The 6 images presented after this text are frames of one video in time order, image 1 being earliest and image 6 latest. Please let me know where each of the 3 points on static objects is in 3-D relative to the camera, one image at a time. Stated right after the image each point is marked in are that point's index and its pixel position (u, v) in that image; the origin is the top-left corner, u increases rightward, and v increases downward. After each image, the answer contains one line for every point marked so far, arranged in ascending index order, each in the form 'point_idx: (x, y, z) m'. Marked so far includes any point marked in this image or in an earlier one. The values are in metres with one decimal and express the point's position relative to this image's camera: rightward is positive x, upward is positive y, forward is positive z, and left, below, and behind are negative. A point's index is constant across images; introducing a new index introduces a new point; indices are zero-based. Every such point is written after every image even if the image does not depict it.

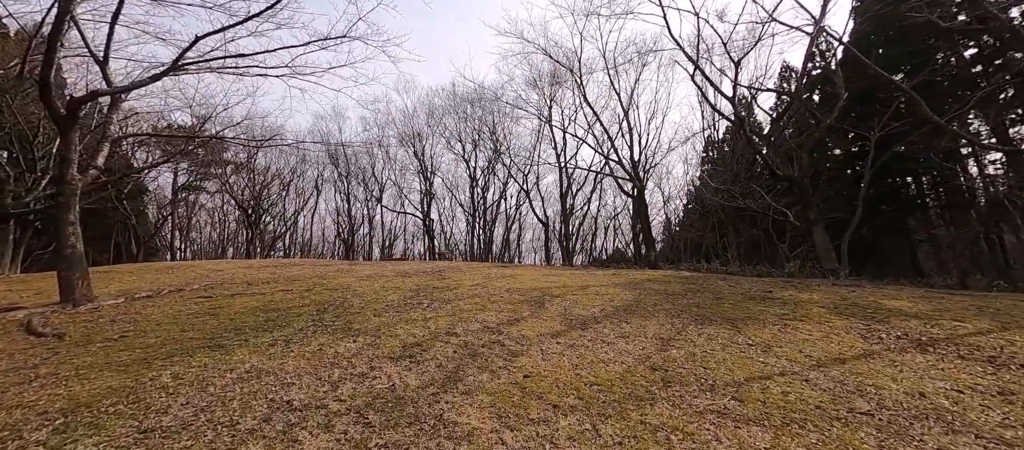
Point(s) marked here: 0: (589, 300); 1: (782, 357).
0: (+0.9, -0.9, +4.7) m
1: (+1.9, -1.0, +2.8) m
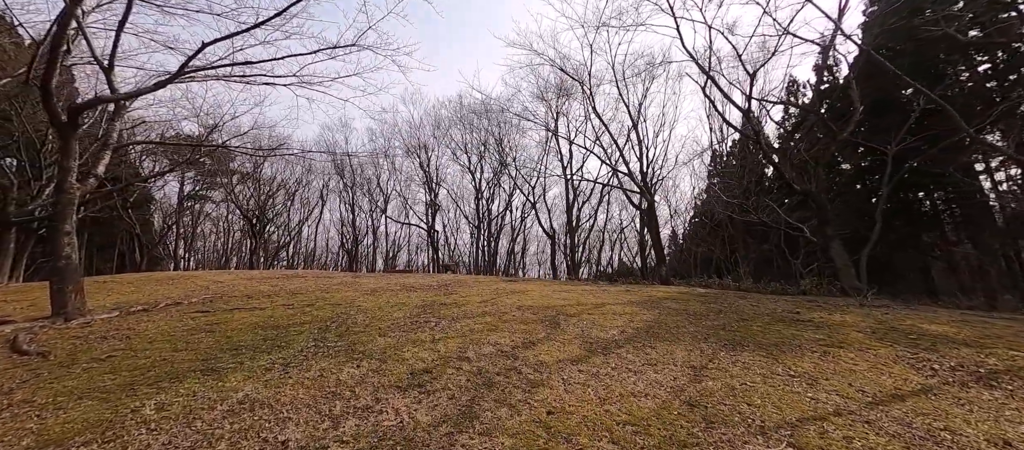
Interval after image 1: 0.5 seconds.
0: (+1.1, -1.1, +4.4) m
1: (+2.1, -1.1, +2.5) m
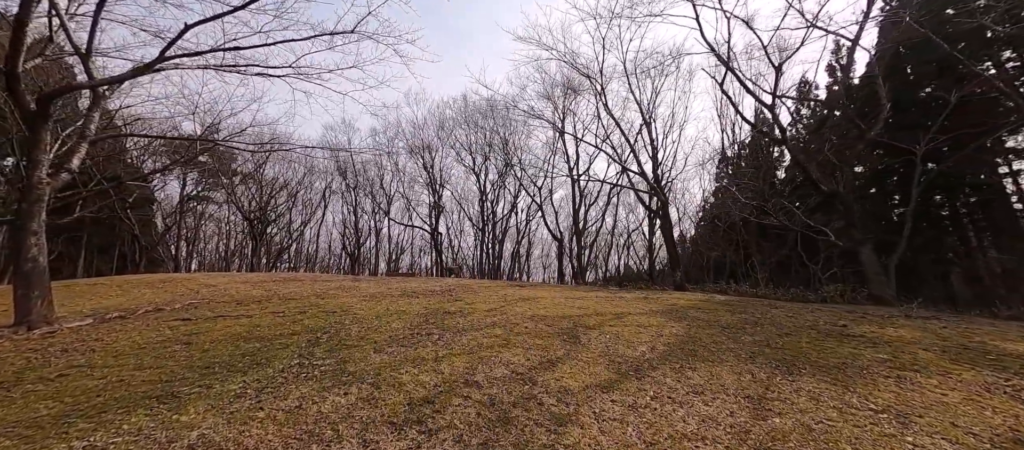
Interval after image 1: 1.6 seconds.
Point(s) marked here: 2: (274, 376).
0: (+1.2, -1.1, +3.9) m
1: (+2.2, -1.1, +2.0) m
2: (-1.7, -1.1, +2.8) m
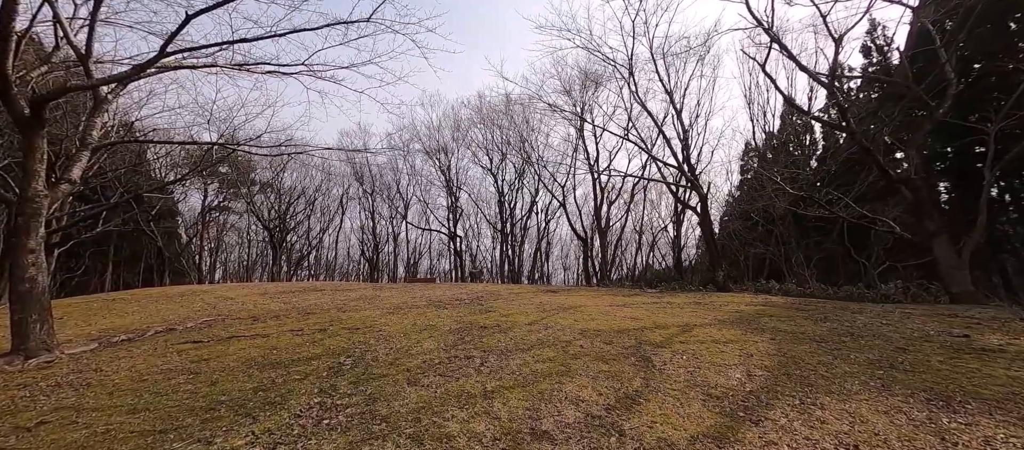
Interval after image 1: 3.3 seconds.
0: (+1.7, -1.1, +3.3) m
1: (+2.6, -1.0, +1.3) m
2: (-1.3, -1.1, +2.3) m
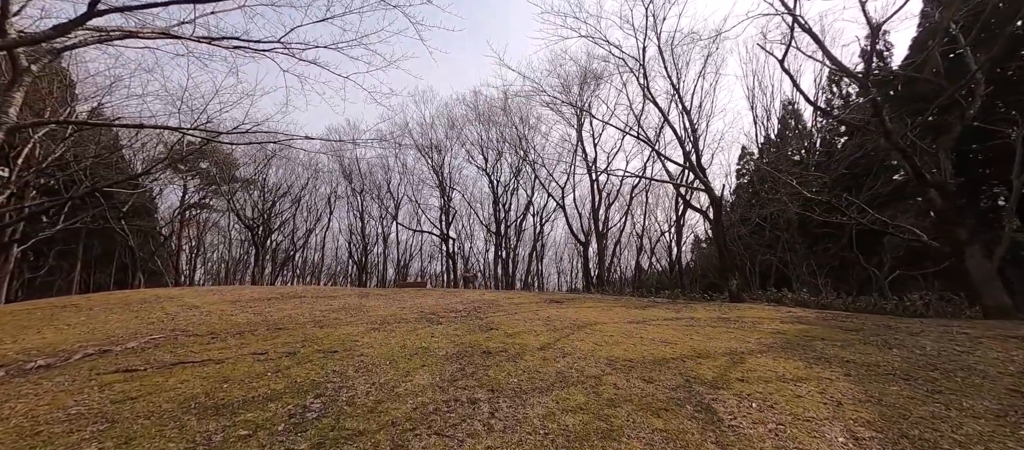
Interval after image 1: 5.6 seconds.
0: (+1.8, -1.1, +2.5) m
1: (+2.7, -1.1, +0.6) m
2: (-1.1, -1.2, +1.5) m
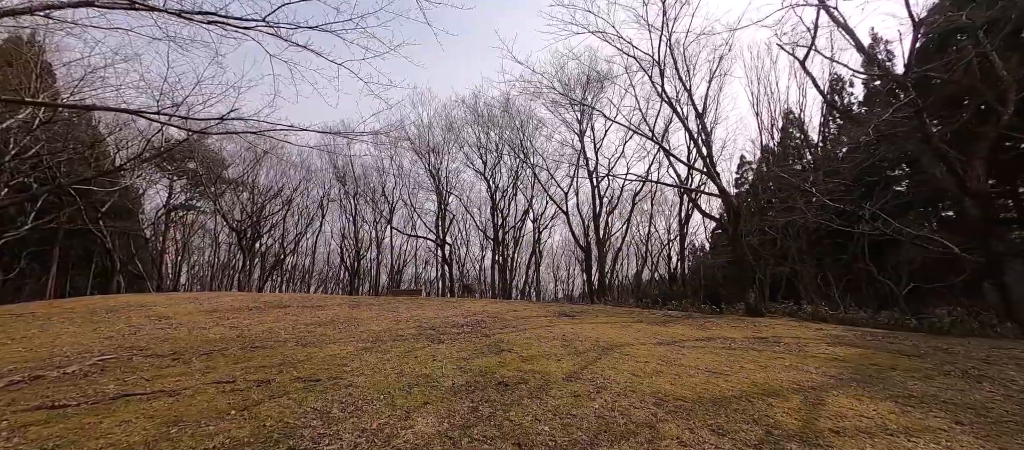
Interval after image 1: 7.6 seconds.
0: (+2.0, -1.2, +1.9) m
1: (+2.9, -1.1, 0.0) m
2: (-0.9, -1.1, +0.8) m
